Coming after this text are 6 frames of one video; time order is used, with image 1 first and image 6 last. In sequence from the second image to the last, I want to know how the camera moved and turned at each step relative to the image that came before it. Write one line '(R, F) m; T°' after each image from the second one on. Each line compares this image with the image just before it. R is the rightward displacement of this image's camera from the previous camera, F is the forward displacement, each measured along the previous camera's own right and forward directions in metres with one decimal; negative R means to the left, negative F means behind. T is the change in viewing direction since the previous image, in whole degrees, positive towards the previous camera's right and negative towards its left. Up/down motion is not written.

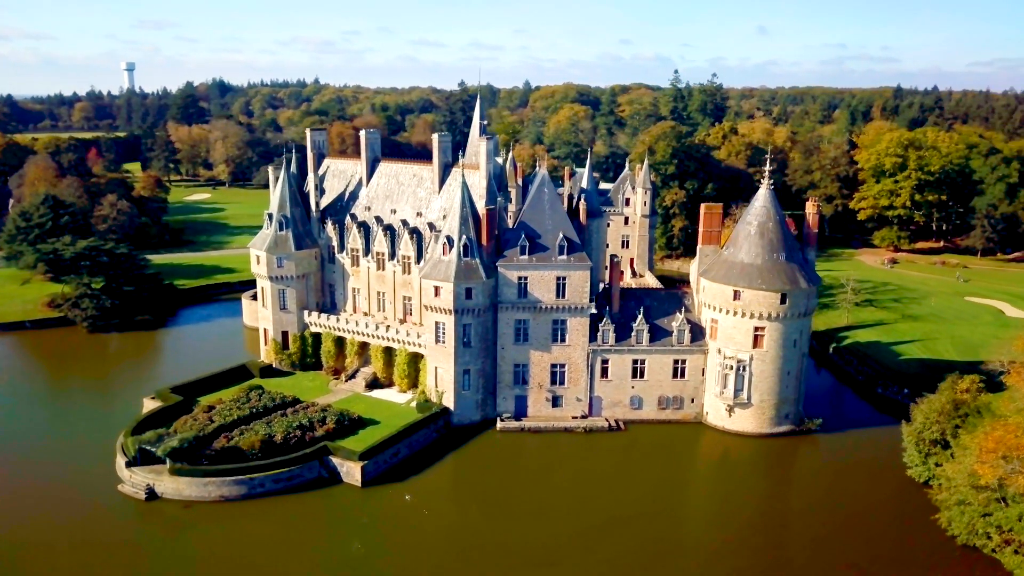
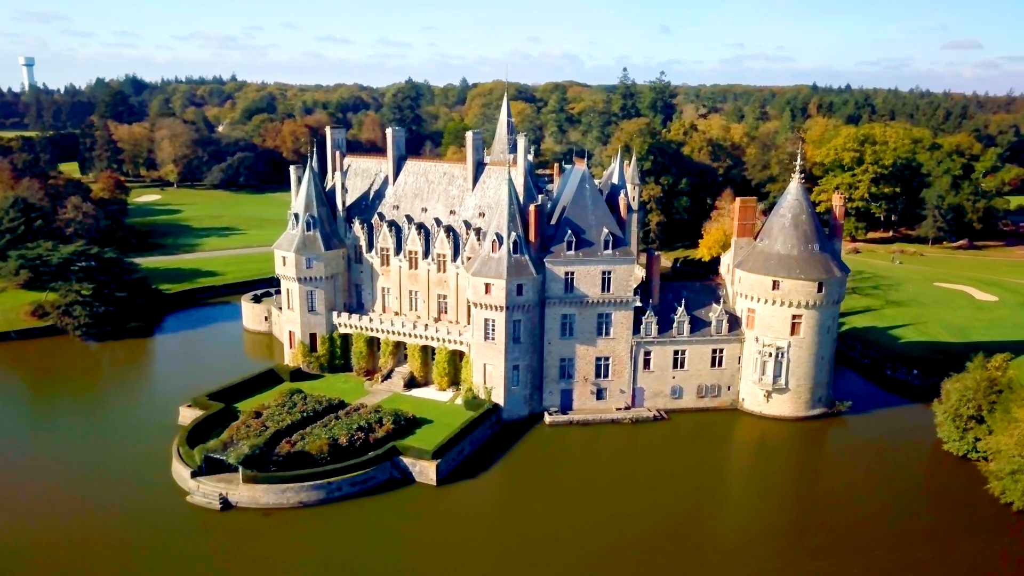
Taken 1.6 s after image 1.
(-7.0, 0.0) m; +6°
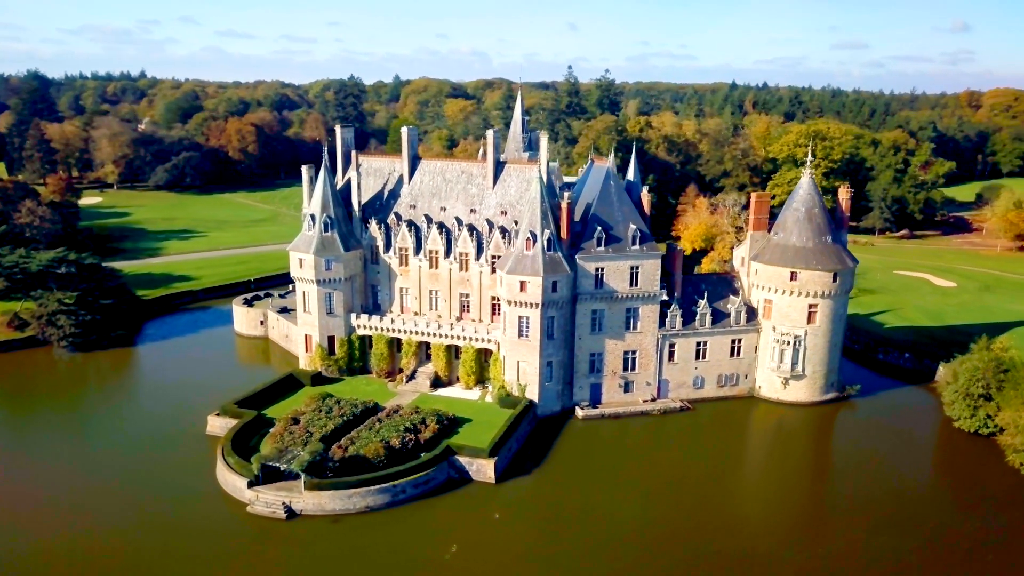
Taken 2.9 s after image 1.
(-6.3, 0.0) m; +6°
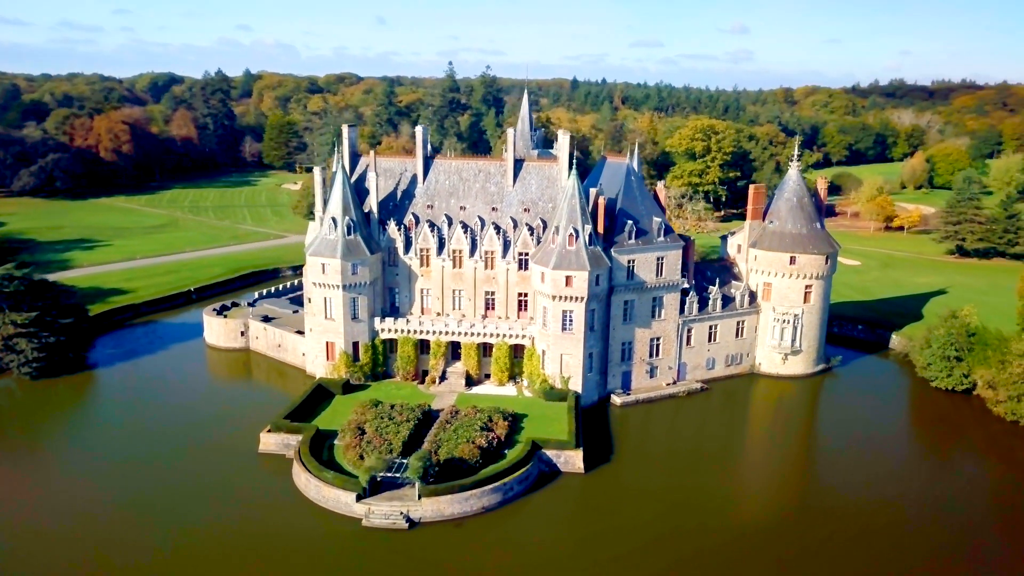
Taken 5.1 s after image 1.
(-11.8, +0.5) m; +12°
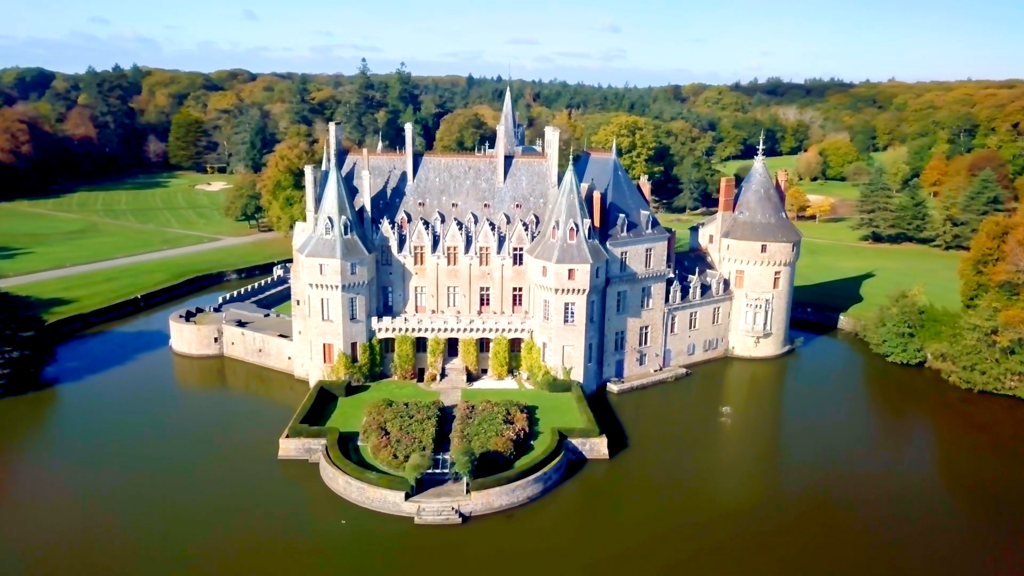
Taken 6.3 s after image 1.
(-6.5, -0.2) m; +8°
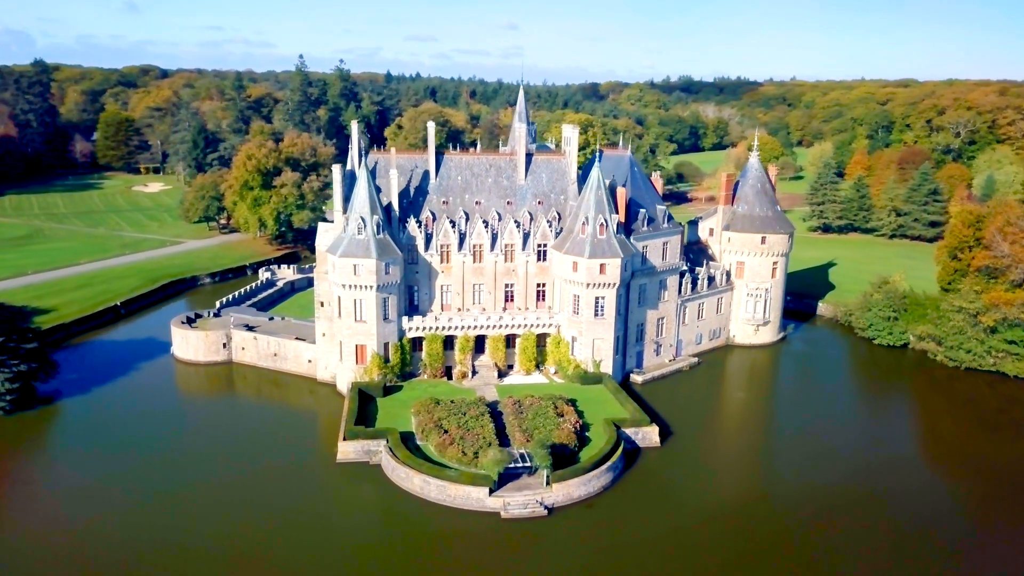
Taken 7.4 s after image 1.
(-7.1, -0.2) m; +7°
